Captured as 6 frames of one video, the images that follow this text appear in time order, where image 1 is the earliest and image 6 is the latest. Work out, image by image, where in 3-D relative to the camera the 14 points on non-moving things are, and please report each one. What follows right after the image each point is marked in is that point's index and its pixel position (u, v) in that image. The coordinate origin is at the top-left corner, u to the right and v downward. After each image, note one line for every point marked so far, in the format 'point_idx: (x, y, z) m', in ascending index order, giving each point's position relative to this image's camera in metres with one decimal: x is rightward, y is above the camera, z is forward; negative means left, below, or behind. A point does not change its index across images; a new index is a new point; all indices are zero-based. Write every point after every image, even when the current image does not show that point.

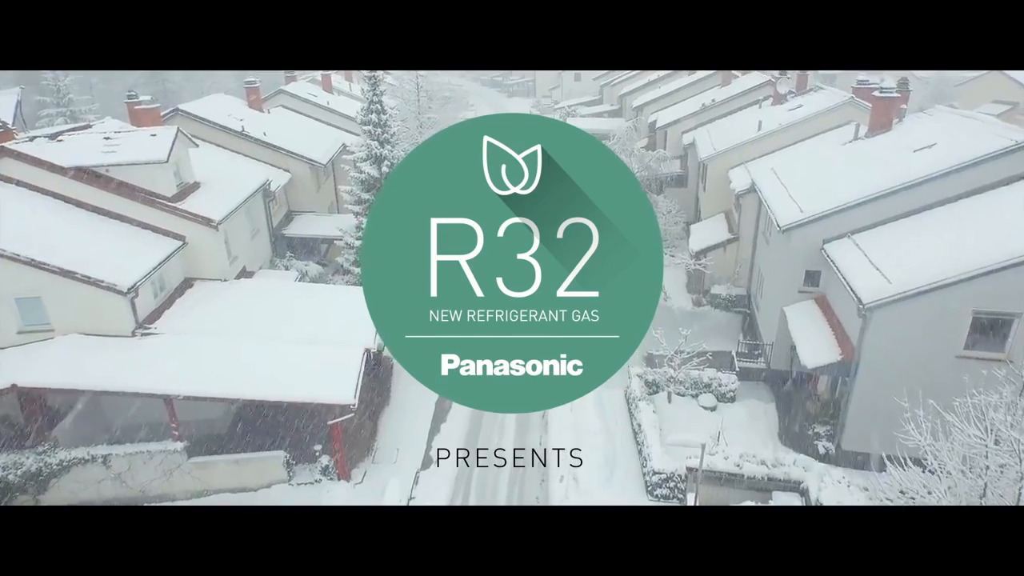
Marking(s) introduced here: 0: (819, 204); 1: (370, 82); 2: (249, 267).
0: (+22.1, +5.9, +15.8) m
1: (-12.7, +18.3, +19.3) m
2: (-23.8, +1.8, +19.6) m
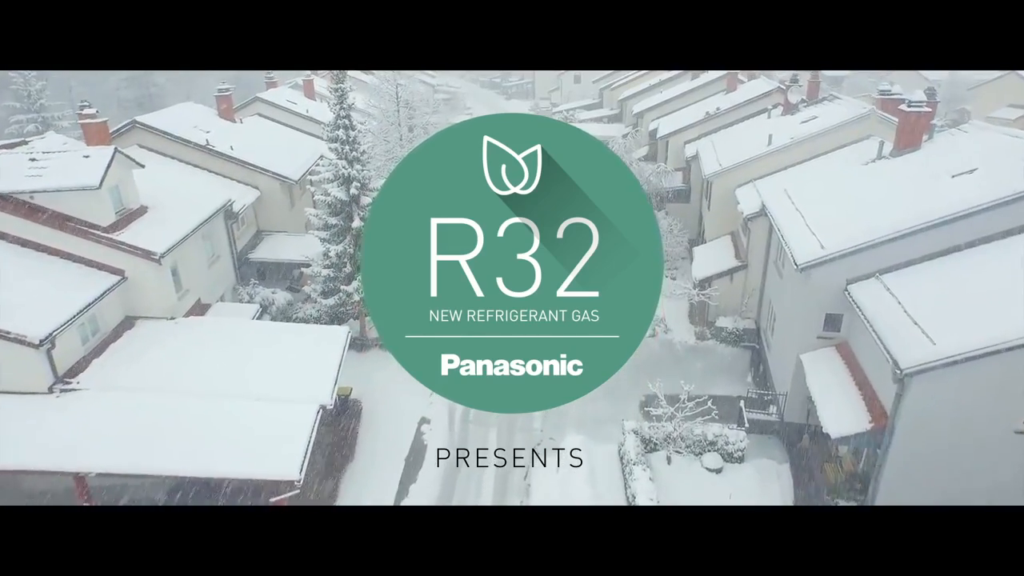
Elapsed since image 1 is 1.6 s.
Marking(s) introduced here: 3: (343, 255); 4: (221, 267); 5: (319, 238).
0: (+20.7, +3.0, +13.8) m
1: (-14.0, +15.6, +17.4) m
2: (-25.1, -0.9, +17.7) m
3: (-14.0, +2.8, +18.2) m
4: (-25.8, +1.7, +19.3) m
5: (-16.3, +4.0, +18.4) m
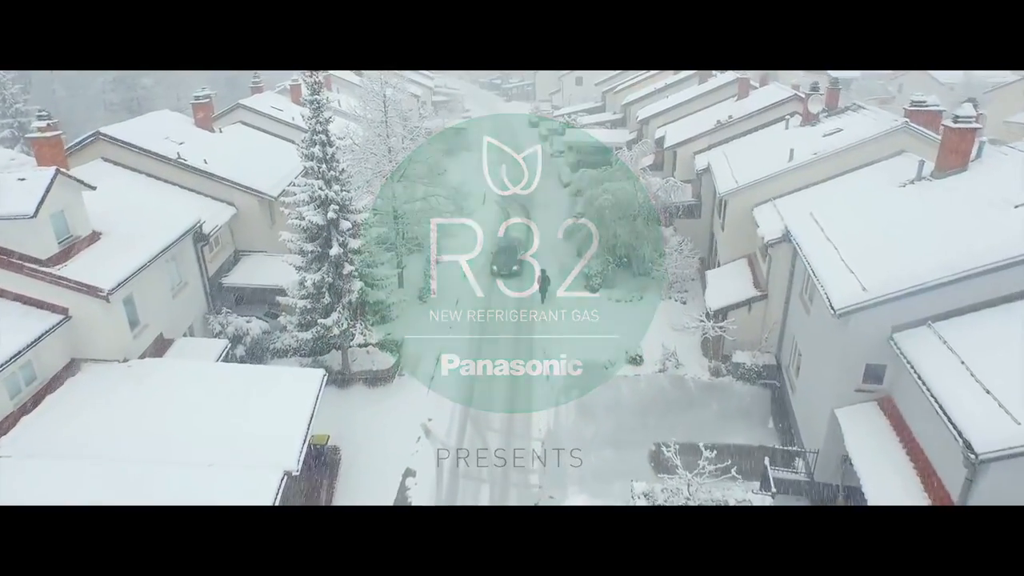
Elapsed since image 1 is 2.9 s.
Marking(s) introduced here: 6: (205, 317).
0: (+20.4, +0.4, +12.0) m
1: (-14.3, +13.1, +15.6) m
2: (-25.5, -3.4, +16.0) m
3: (-14.3, +0.3, +16.4) m
4: (-26.1, -0.7, +17.6) m
5: (-16.6, +1.6, +16.7) m
6: (-26.0, -2.4, +18.5) m
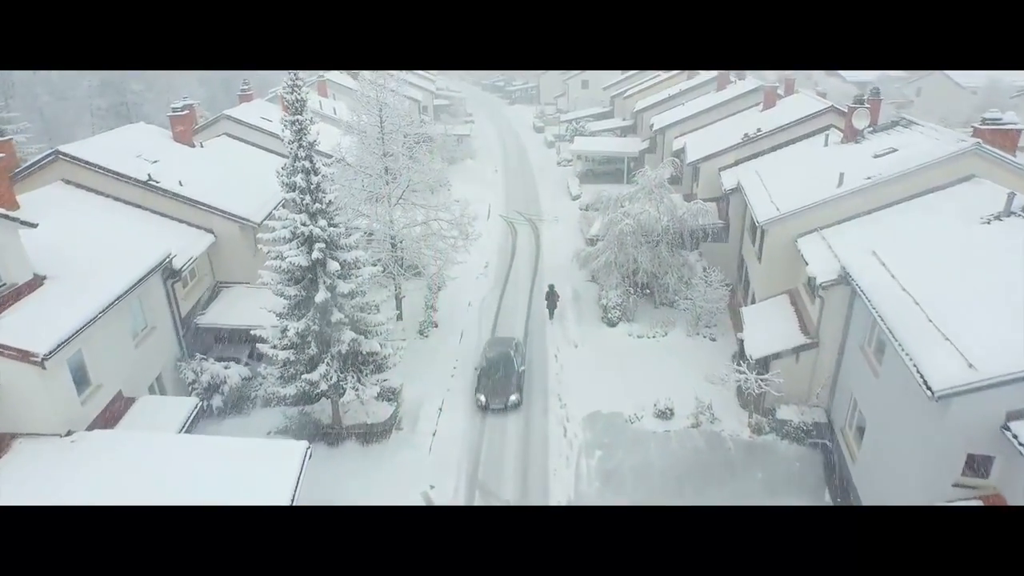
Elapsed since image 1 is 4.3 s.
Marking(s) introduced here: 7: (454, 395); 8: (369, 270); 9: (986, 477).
0: (+21.4, -2.9, +9.7) m
1: (-13.3, +9.9, +13.4) m
2: (-24.5, -6.5, +13.8) m
3: (-13.4, -2.9, +14.2) m
4: (-25.1, -3.9, +15.4) m
5: (-15.7, -1.6, +14.4) m
6: (-25.0, -5.6, +16.3) m
7: (-4.8, -9.0, +18.4) m
8: (-9.8, +1.2, +15.0) m
9: (+22.1, -8.9, +10.2) m
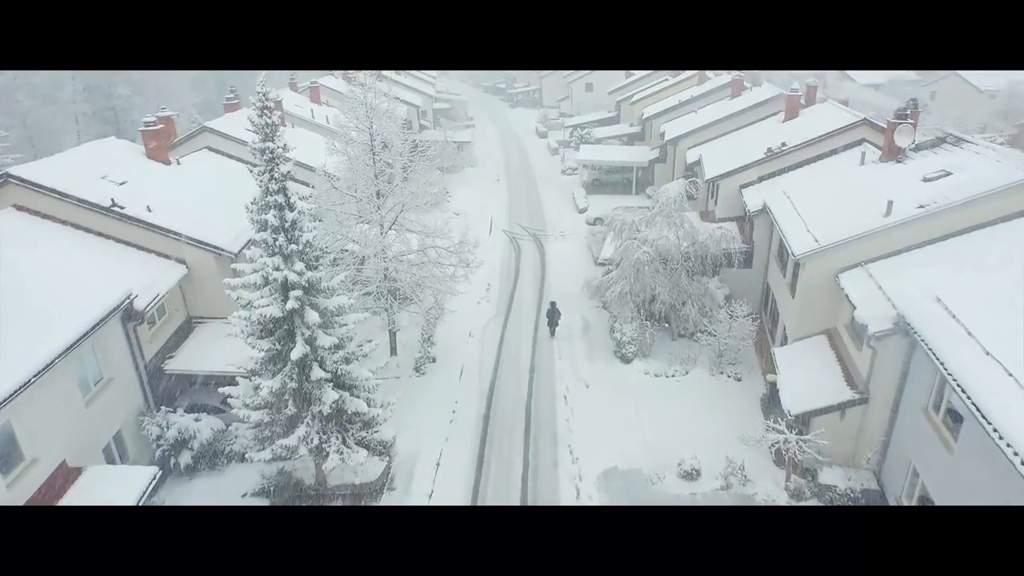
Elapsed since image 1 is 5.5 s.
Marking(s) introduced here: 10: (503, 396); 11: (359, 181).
0: (+21.8, -5.8, +7.8) m
1: (-12.9, +7.0, +11.5) m
2: (-24.1, -9.4, +11.9) m
3: (-13.0, -5.8, +12.3) m
4: (-24.7, -6.7, +13.5) m
5: (-15.3, -4.5, +12.6) m
6: (-24.6, -8.4, +14.4) m
7: (-4.4, -11.9, +16.5) m
8: (-9.4, -1.7, +13.2) m
9: (+22.5, -11.9, +8.3) m
10: (-0.8, -9.1, +18.6) m
11: (-13.1, +9.1, +18.9) m
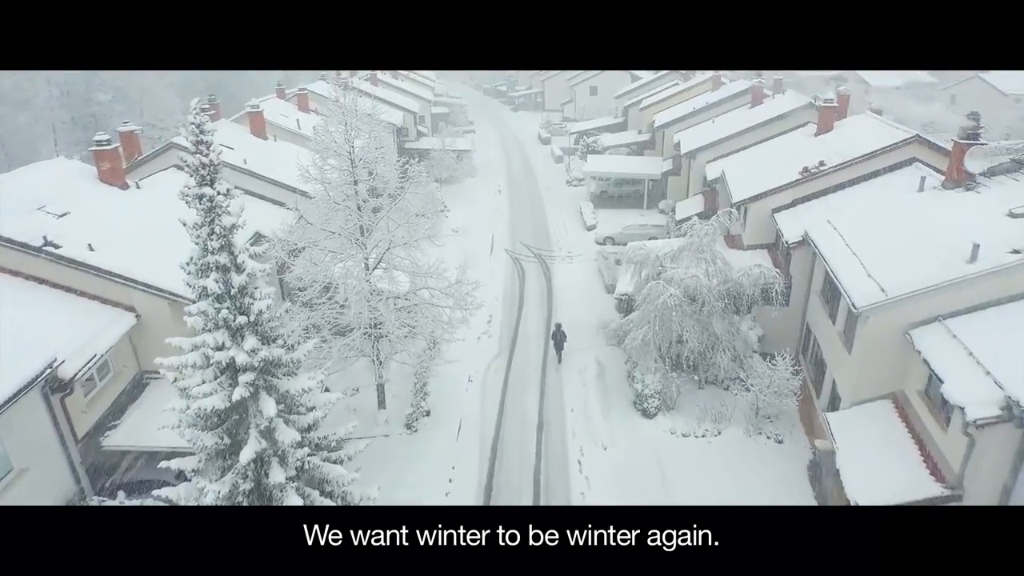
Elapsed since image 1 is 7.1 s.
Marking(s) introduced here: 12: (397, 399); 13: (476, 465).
0: (+22.2, -9.3, +5.2) m
1: (-12.5, +3.6, +8.9) m
2: (-23.7, -12.8, +9.4) m
3: (-12.6, -9.2, +9.8) m
4: (-24.3, -10.2, +11.0) m
5: (-14.9, -8.0, +10.0) m
6: (-24.2, -11.9, +11.9) m
7: (-4.0, -15.3, +14.0) m
8: (-9.0, -5.1, +10.6) m
9: (+22.9, -15.4, +5.7) m
10: (-0.4, -12.6, +16.0) m
11: (-12.6, +5.6, +16.3) m
12: (-9.4, -8.9, +17.9) m
13: (-2.7, -13.1, +15.6) m
